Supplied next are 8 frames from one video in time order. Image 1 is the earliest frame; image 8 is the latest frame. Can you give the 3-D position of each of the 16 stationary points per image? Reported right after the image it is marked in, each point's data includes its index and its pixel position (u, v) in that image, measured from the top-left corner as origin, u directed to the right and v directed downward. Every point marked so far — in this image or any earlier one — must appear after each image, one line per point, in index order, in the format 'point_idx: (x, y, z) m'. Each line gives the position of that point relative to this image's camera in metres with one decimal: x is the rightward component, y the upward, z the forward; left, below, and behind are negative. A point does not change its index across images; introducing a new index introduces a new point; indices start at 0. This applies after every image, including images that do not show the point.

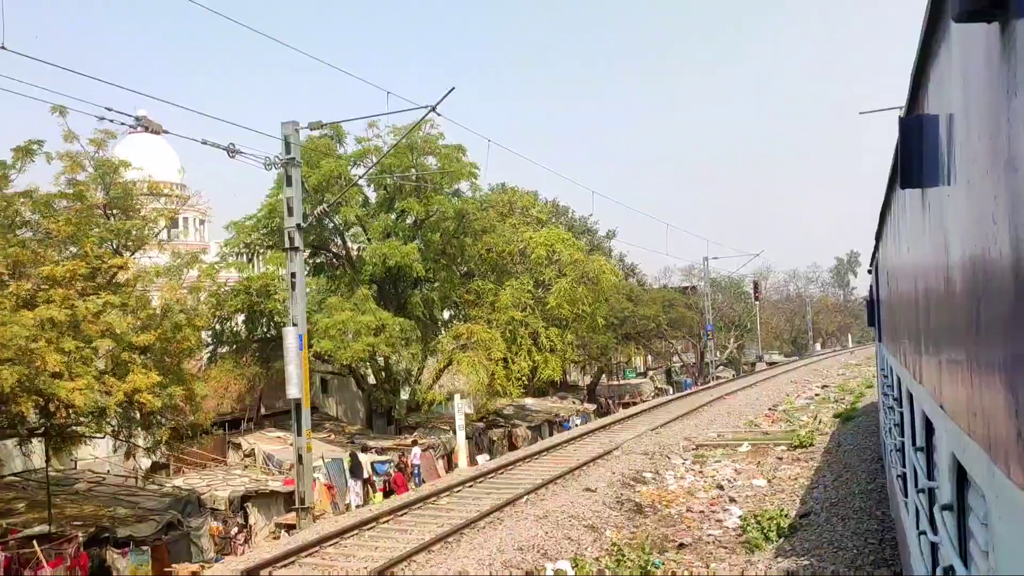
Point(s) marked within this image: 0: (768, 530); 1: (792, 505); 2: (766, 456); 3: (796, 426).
0: (+2.4, -2.3, +8.3) m
1: (+3.1, -2.4, +9.6) m
2: (+3.9, -2.6, +13.4) m
3: (+5.6, -2.7, +17.2) m
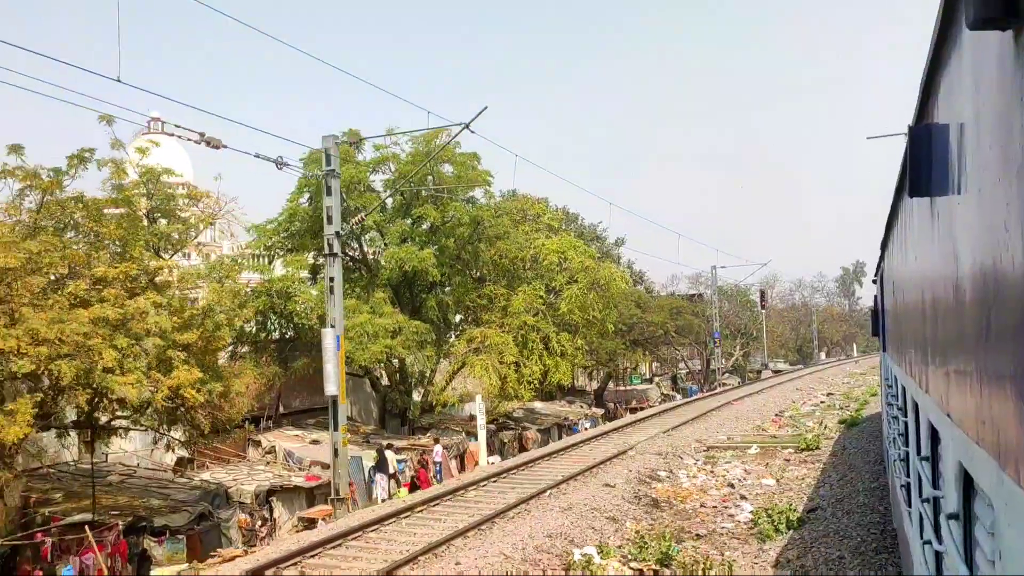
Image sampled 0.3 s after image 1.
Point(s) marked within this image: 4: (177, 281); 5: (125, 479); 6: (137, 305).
0: (+2.7, -2.4, +8.9) m
1: (+3.4, -2.5, +10.2) m
2: (+4.3, -2.7, +14.0) m
3: (+5.9, -2.9, +17.8) m
4: (-5.3, +0.1, +13.4) m
5: (-7.9, -3.9, +17.8) m
6: (-5.4, -0.2, +12.5) m
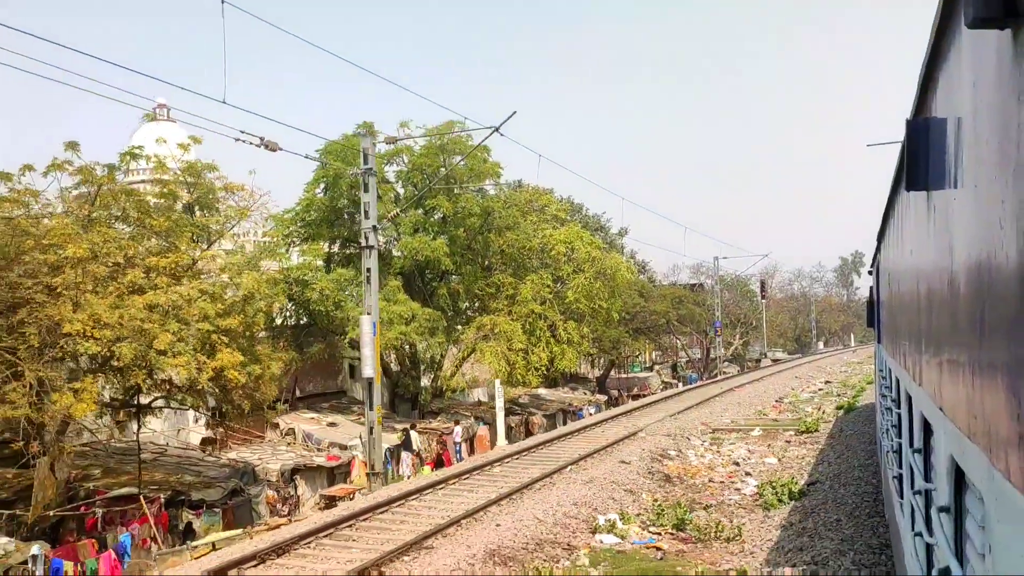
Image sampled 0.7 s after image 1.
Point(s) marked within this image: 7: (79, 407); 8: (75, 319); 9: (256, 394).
0: (+3.1, -2.3, +9.9) m
1: (+3.7, -2.4, +11.1) m
2: (+4.6, -2.6, +15.0) m
3: (+6.2, -2.7, +18.7) m
4: (-5.0, +0.3, +14.3) m
5: (-7.6, -3.6, +18.7) m
6: (-5.1, 0.0, +13.4) m
7: (-5.6, -1.5, +11.3) m
8: (-5.6, -0.5, +11.4) m
9: (-4.6, -1.8, +14.9) m
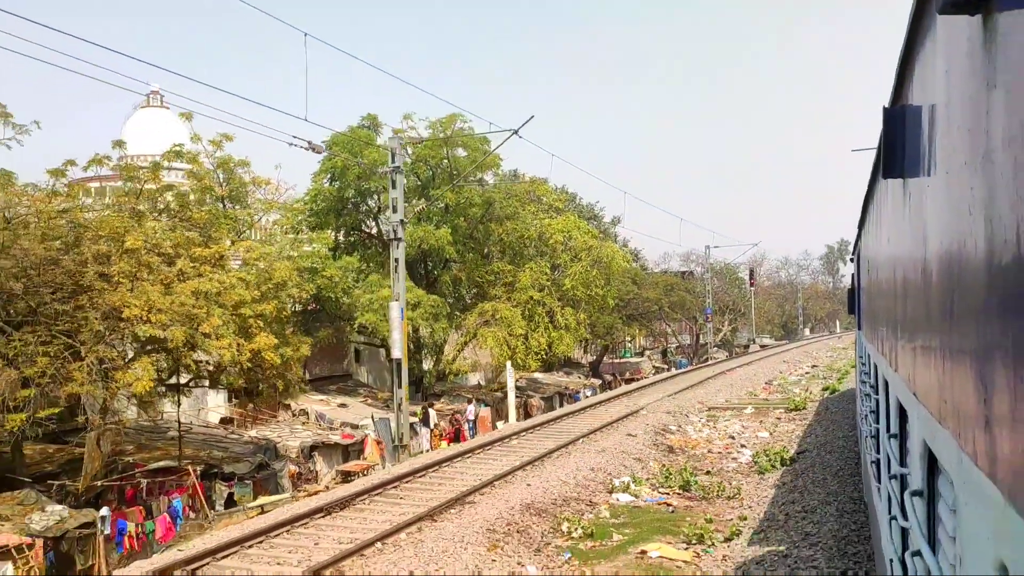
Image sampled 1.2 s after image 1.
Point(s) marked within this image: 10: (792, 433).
0: (+3.3, -2.2, +11.1) m
1: (+4.0, -2.3, +12.4) m
2: (+4.8, -2.4, +16.2) m
3: (+6.4, -2.5, +20.0) m
4: (-4.8, +0.5, +15.3) m
5: (-7.5, -3.3, +19.8) m
6: (-4.8, +0.2, +14.4) m
7: (-5.3, -1.3, +12.4) m
8: (-5.3, -0.3, +12.5) m
9: (-4.4, -1.6, +16.0) m
10: (+4.5, -2.3, +13.8) m
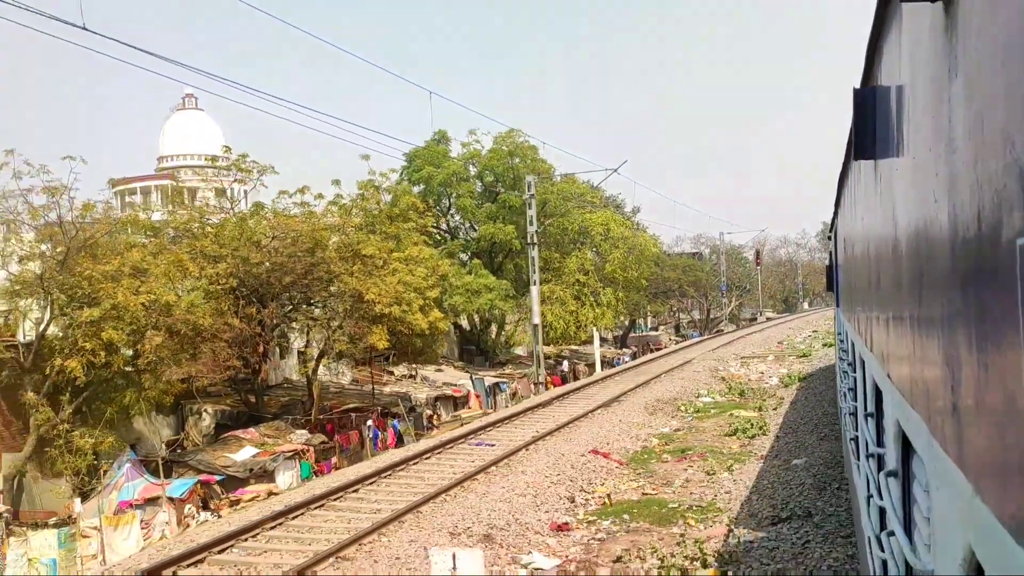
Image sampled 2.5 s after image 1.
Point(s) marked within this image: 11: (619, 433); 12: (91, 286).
0: (+5.7, -1.9, +17.5) m
1: (+6.3, -1.9, +18.8) m
2: (+7.1, -1.9, +22.7) m
3: (+8.7, -1.9, +26.4) m
4: (-2.5, +0.8, +21.7) m
5: (-5.1, -3.1, +26.3) m
6: (-2.6, +0.4, +20.8) m
7: (-3.0, -1.2, +18.8) m
8: (-3.0, -0.1, +18.9) m
9: (-2.1, -1.3, +22.4) m
10: (+6.8, -1.9, +20.3) m
11: (+1.5, -2.0, +12.2) m
12: (-7.4, +0.1, +15.5) m
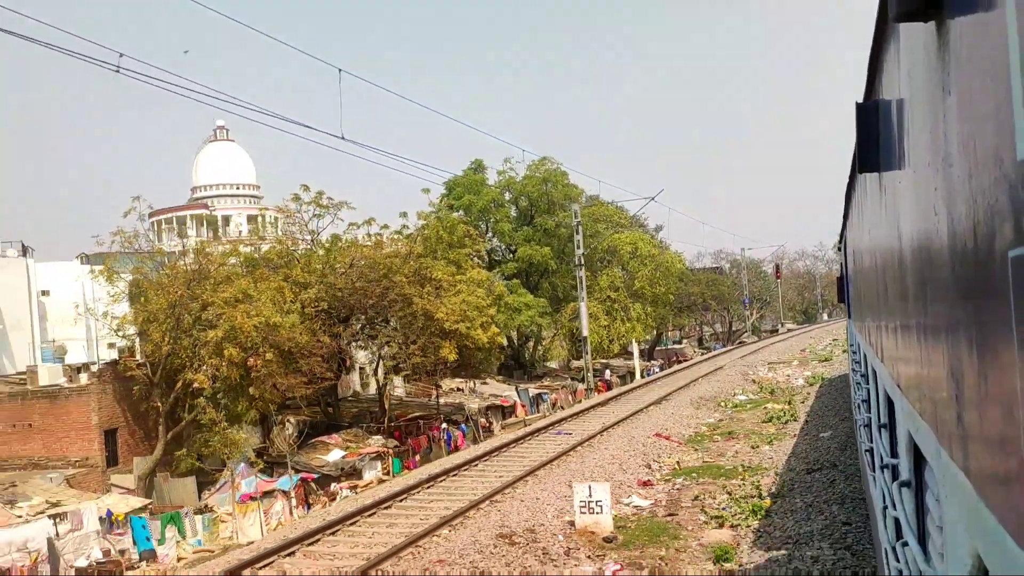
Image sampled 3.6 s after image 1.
0: (+7.0, -2.1, +19.9) m
1: (+7.6, -2.1, +21.1) m
2: (+8.5, -2.2, +25.0) m
3: (+10.2, -2.3, +28.7) m
4: (-1.2, +0.2, +24.2) m
5: (-3.6, -3.8, +28.8) m
6: (-1.3, -0.1, +23.3) m
7: (-1.7, -1.6, +21.3) m
8: (-1.8, -0.6, +21.4) m
9: (-0.7, -1.8, +24.9) m
10: (+8.2, -2.2, +22.6) m
11: (+2.7, -2.2, +14.6) m
12: (-6.2, -0.4, +18.1) m
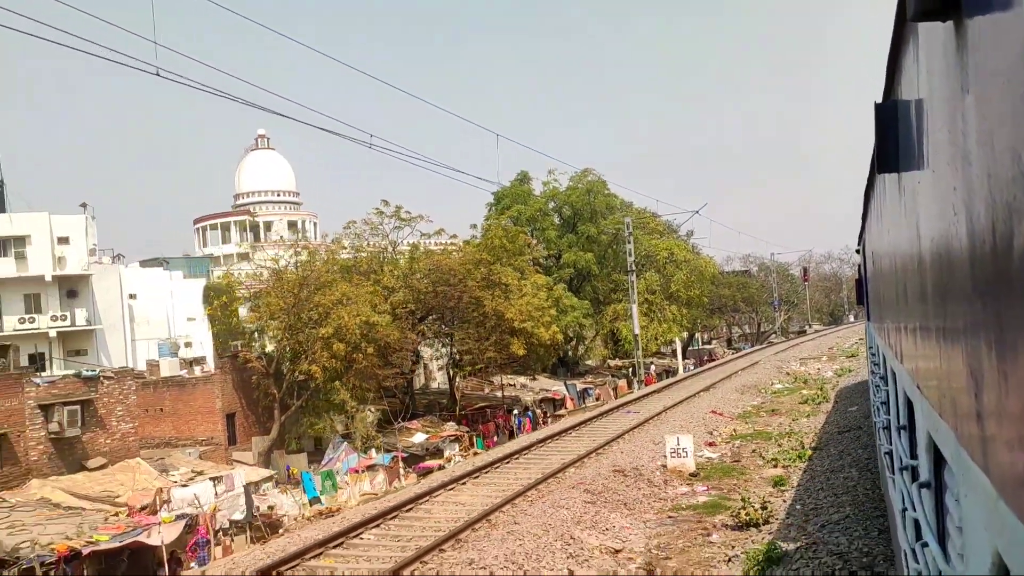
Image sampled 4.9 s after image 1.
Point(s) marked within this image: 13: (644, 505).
0: (+8.6, -2.2, +22.5) m
1: (+9.3, -2.2, +23.8) m
2: (+10.3, -2.3, +27.6) m
3: (+12.0, -2.3, +31.3) m
4: (+0.6, +0.1, +27.1) m
5: (-1.7, -3.9, +31.7) m
6: (+0.5, -0.2, +26.2) m
7: (0.0, -1.7, +24.2) m
8: (-0.1, -0.7, +24.3) m
9: (+1.0, -2.0, +27.8) m
10: (+9.9, -2.2, +25.3) m
11: (+4.2, -2.3, +17.4) m
12: (-4.6, -0.5, +21.2) m
13: (+1.4, -2.3, +9.0) m
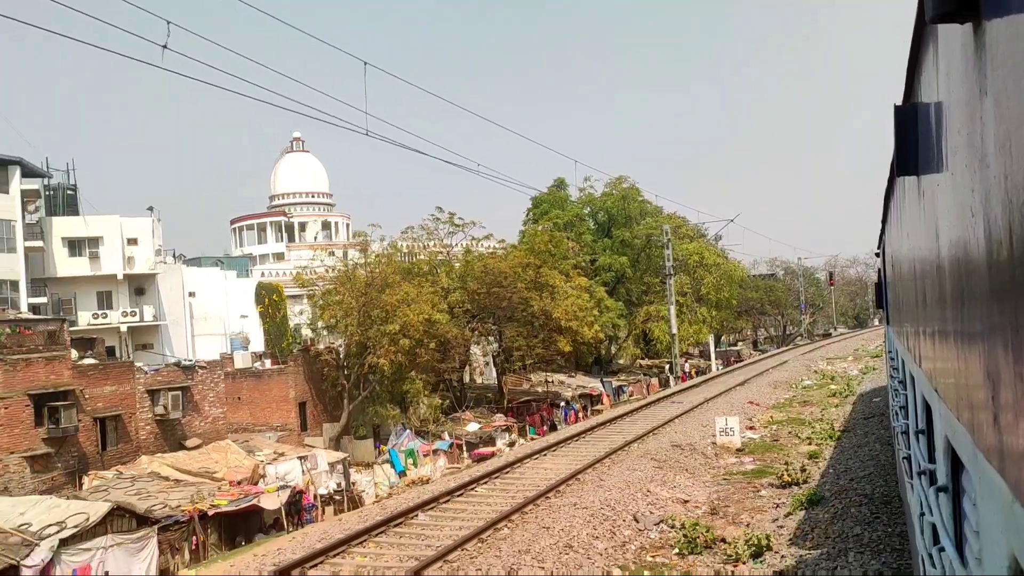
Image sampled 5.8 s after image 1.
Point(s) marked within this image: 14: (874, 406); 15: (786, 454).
0: (+10.0, -2.3, +24.2) m
1: (+10.7, -2.3, +25.5) m
2: (+11.7, -2.5, +29.3) m
3: (+13.6, -2.5, +32.9) m
4: (+2.0, +0.1, +29.0) m
5: (-0.2, -3.9, +33.7) m
6: (+1.9, -0.2, +28.1) m
7: (+1.4, -1.8, +26.1) m
8: (+1.3, -0.7, +26.2) m
9: (+2.5, -2.0, +29.7) m
10: (+11.3, -2.4, +26.9) m
11: (+5.4, -2.4, +19.2) m
12: (-3.2, -0.5, +23.2) m
13: (+2.4, -2.3, +10.9) m
14: (+6.5, -2.1, +15.5) m
15: (+3.8, -2.3, +12.0) m
